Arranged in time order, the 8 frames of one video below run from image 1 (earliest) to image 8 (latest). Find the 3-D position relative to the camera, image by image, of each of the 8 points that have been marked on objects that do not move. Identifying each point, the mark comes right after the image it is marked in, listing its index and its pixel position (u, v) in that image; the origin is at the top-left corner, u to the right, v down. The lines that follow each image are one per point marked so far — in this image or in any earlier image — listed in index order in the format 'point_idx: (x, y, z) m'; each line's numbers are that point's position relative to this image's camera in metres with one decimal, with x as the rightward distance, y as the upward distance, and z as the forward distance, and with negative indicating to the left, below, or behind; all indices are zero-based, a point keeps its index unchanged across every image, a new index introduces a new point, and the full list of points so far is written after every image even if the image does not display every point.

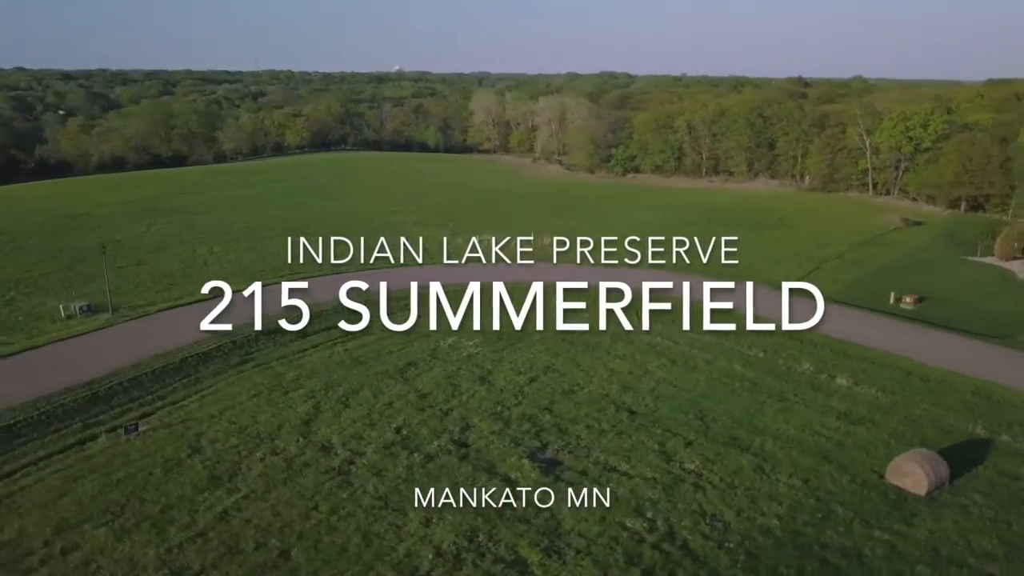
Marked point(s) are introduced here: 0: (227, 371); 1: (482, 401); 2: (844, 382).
0: (-6.4, -1.9, +18.7) m
1: (-0.6, -2.4, +17.3) m
2: (+7.6, -2.1, +18.7) m
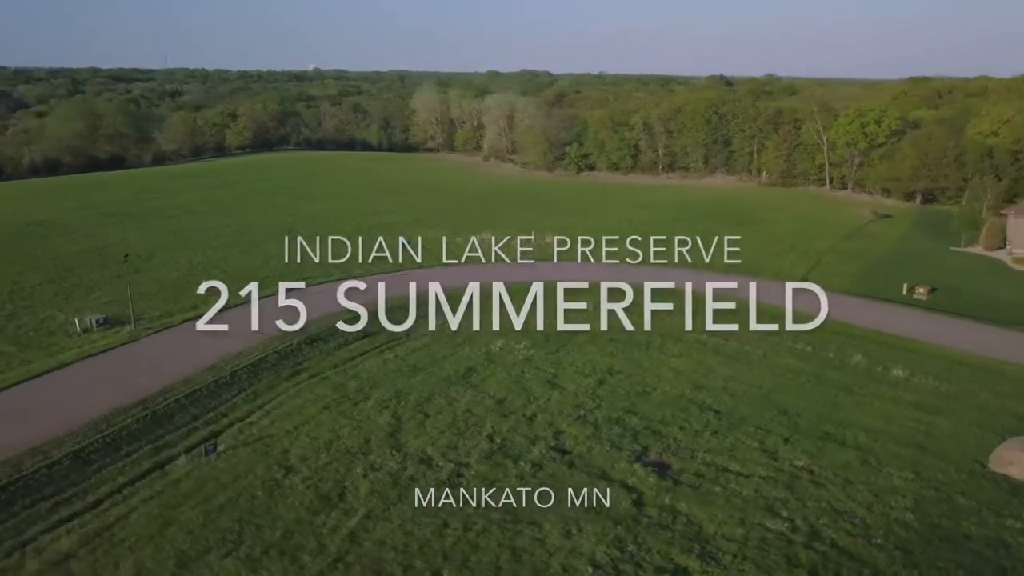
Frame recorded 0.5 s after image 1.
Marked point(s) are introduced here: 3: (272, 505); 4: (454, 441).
0: (-4.9, -2.1, +17.7) m
1: (+1.0, -2.4, +17.0) m
2: (+9.1, -1.9, +19.1) m
3: (-3.7, -3.4, +12.8) m
4: (-1.0, -2.8, +15.1) m
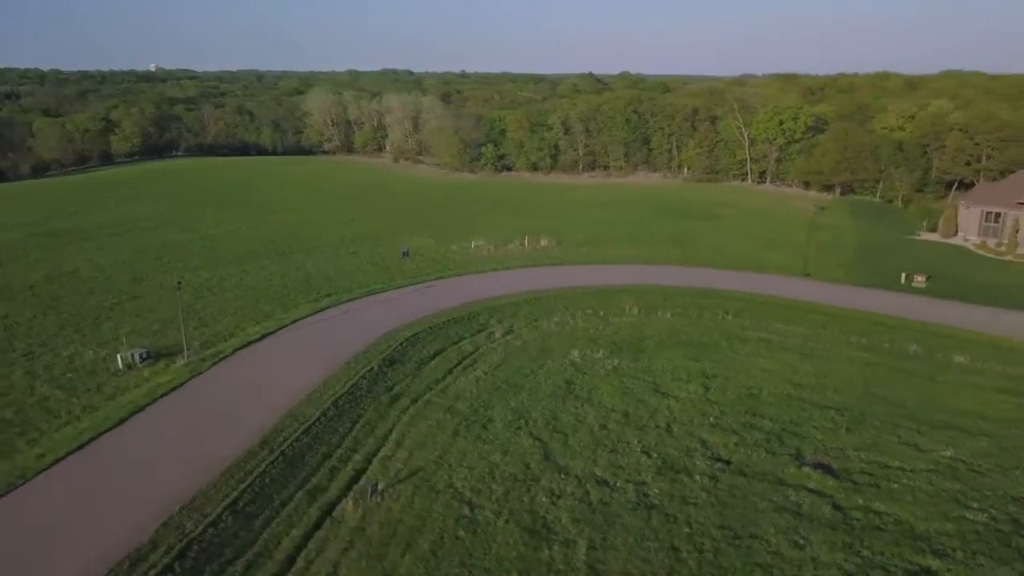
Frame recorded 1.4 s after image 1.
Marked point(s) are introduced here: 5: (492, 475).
0: (-2.4, -2.5, +16.7) m
1: (+3.5, -2.6, +16.9) m
2: (+11.1, -1.7, +20.3) m
3: (-0.4, -3.7, +12.0) m
4: (+1.8, -3.1, +14.7) m
5: (-0.3, -3.2, +14.1) m
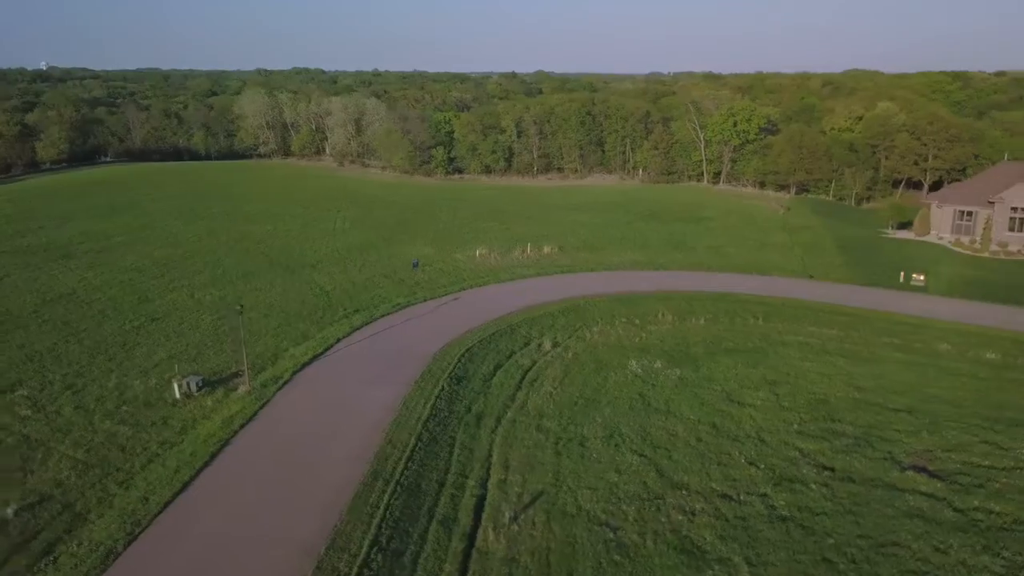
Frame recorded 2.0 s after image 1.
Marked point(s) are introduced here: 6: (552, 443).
0: (-0.6, -2.9, +16.4) m
1: (+5.3, -2.8, +17.2) m
2: (+12.5, -1.7, +21.3) m
3: (+1.9, -4.1, +12.0) m
4: (+3.9, -3.3, +14.9) m
5: (+1.8, -3.5, +14.0) m
6: (+0.8, -3.0, +16.0) m
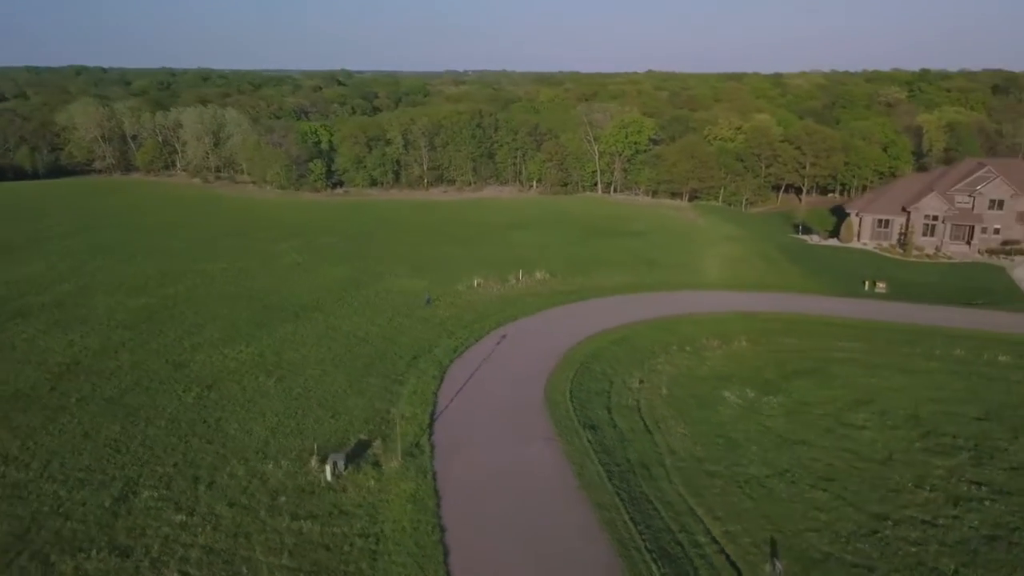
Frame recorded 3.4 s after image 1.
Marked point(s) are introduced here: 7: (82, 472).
0: (+3.1, -3.9, +16.6) m
1: (+8.6, -3.5, +18.8) m
2: (+14.6, -2.1, +24.4) m
3: (+6.6, -5.0, +12.9) m
4: (+7.7, -4.1, +16.2) m
5: (+5.9, -4.4, +14.9) m
6: (+4.5, -4.0, +16.5) m
7: (-8.5, -3.6, +16.2) m
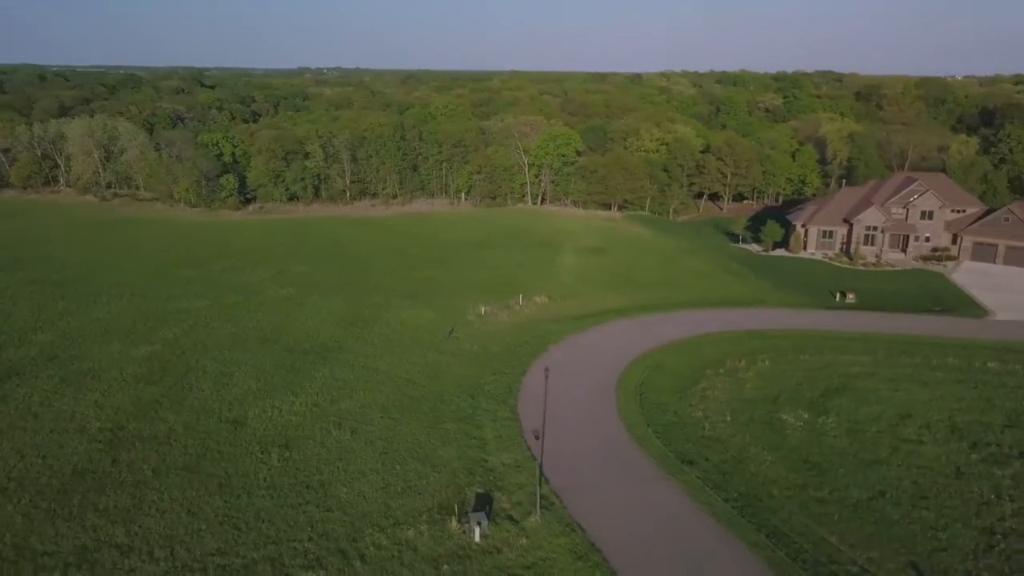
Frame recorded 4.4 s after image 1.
0: (+5.8, -4.8, +17.6) m
1: (+10.9, -4.2, +20.6) m
2: (+15.8, -2.5, +27.2) m
3: (+10.0, -5.7, +14.5) m
4: (+10.5, -4.8, +17.9) m
5: (+9.0, -5.2, +16.3) m
6: (+7.3, -4.8, +17.7) m
7: (-5.5, -5.0, +15.2) m
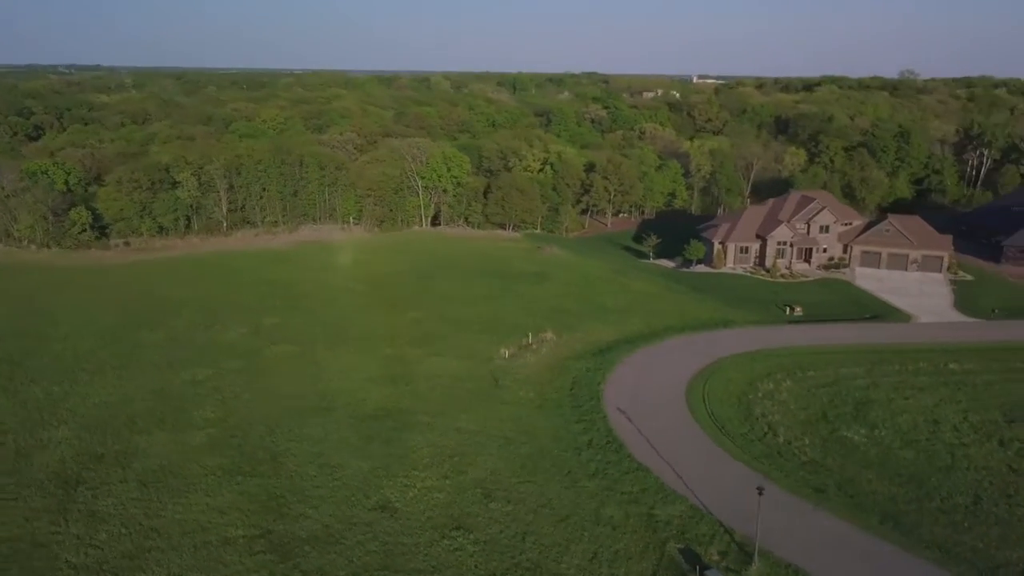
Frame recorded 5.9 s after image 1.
0: (+10.3, -6.0, +20.4) m
1: (+14.4, -5.0, +24.7) m
2: (+17.2, -3.0, +32.3) m
3: (+15.2, -6.5, +18.5) m
4: (+14.7, -5.6, +22.0) m
5: (+13.7, -6.1, +20.0) m
6: (+11.7, -5.9, +20.9) m
7: (+0.1, -6.8, +15.1) m
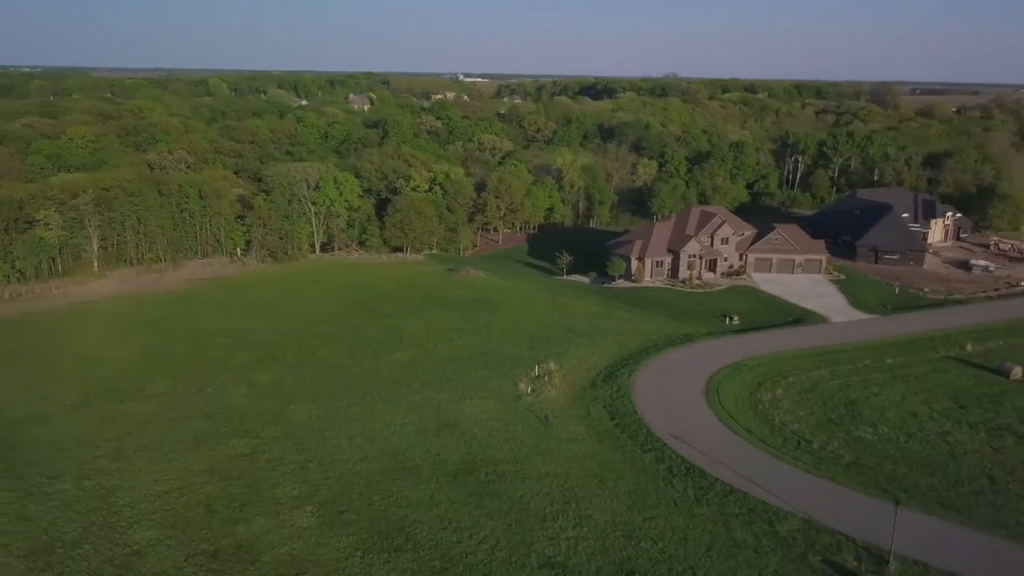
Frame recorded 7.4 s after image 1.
0: (+14.0, -6.7, +24.7) m
1: (+16.7, -5.4, +29.9) m
2: (+17.3, -3.3, +38.0) m
3: (+19.2, -6.9, +24.2) m
4: (+17.8, -6.0, +27.4) m
5: (+17.4, -6.6, +25.3) m
6: (+15.2, -6.5, +25.5) m
7: (+5.6, -8.2, +16.9) m
